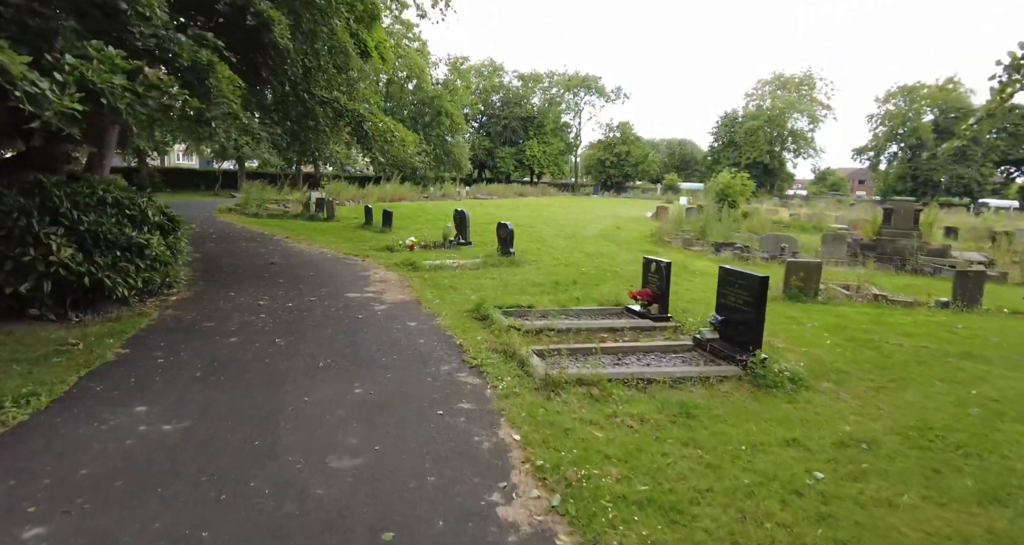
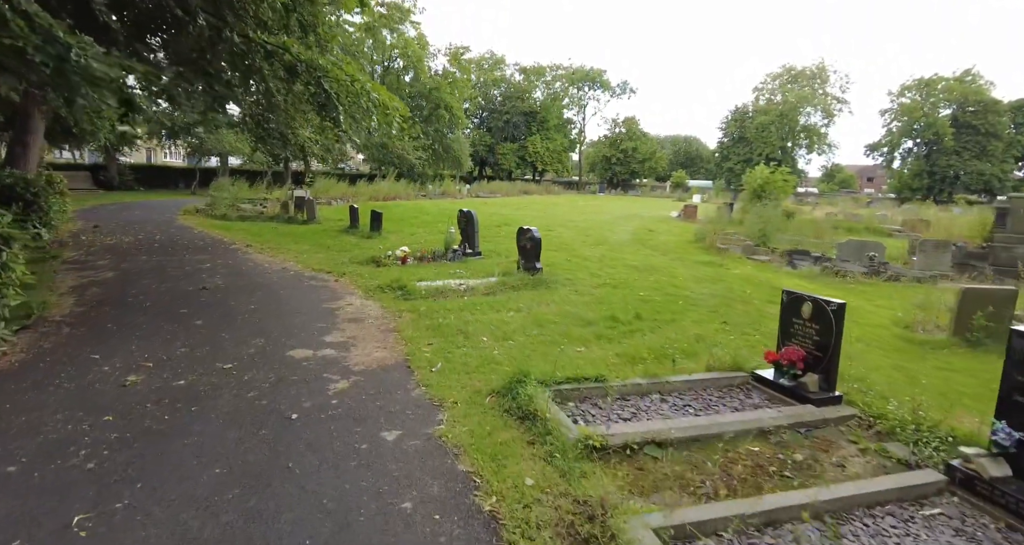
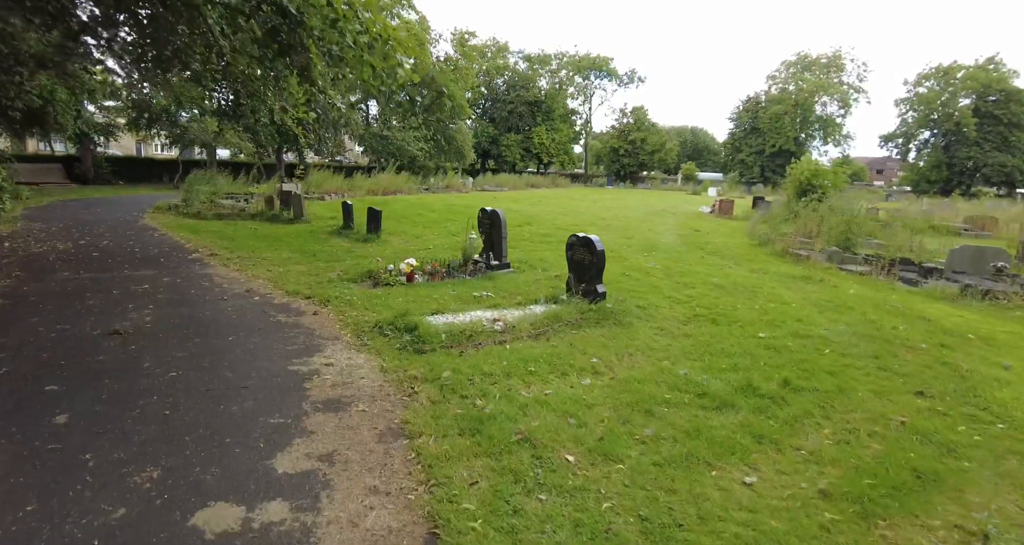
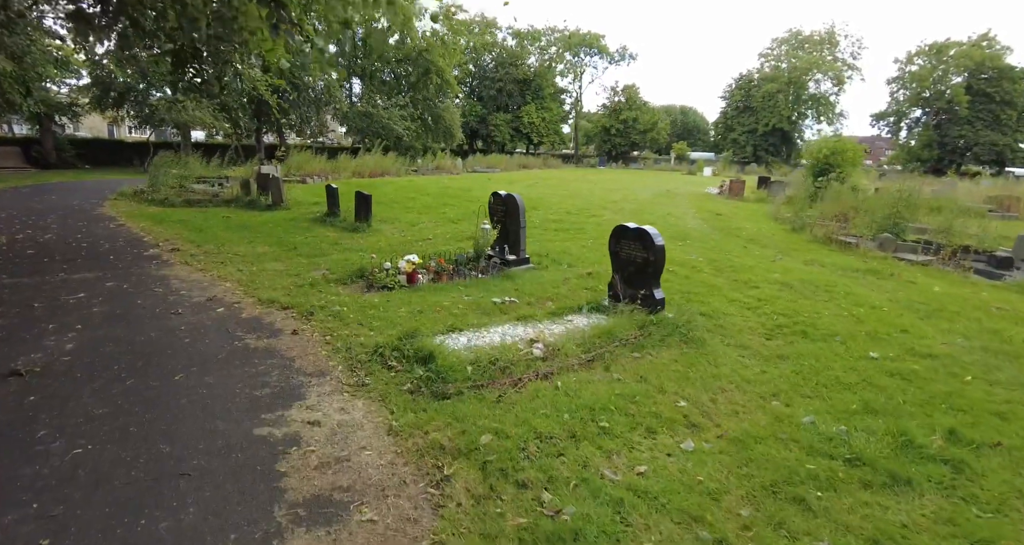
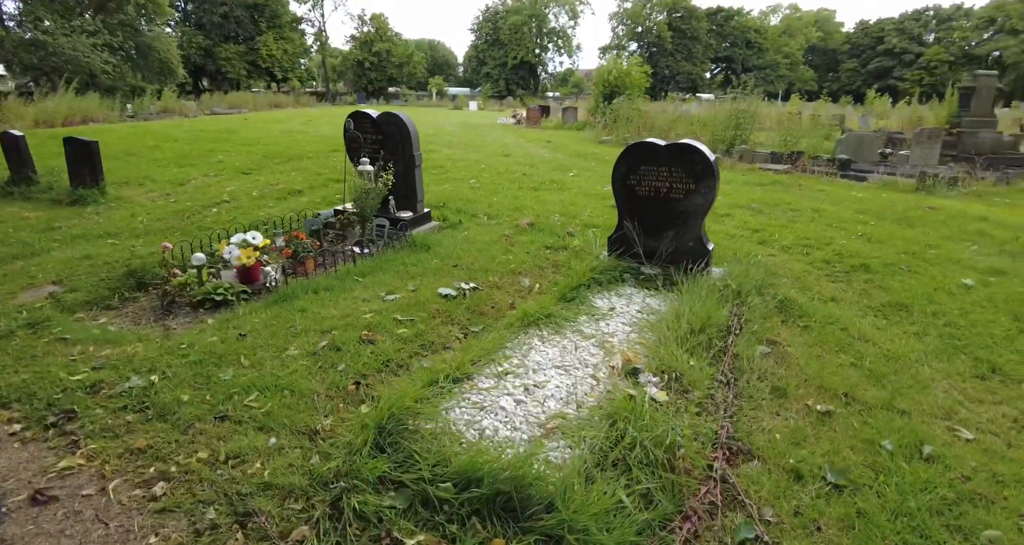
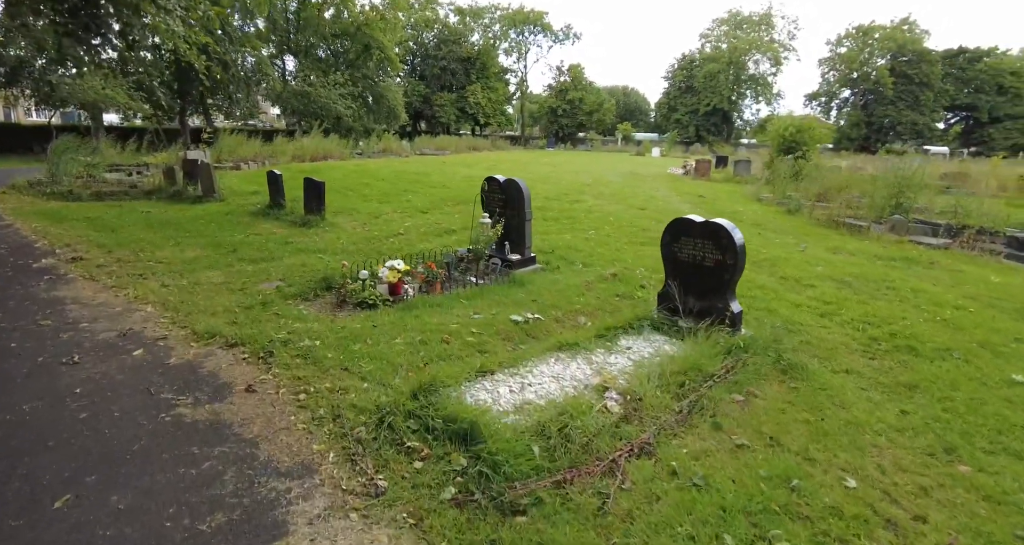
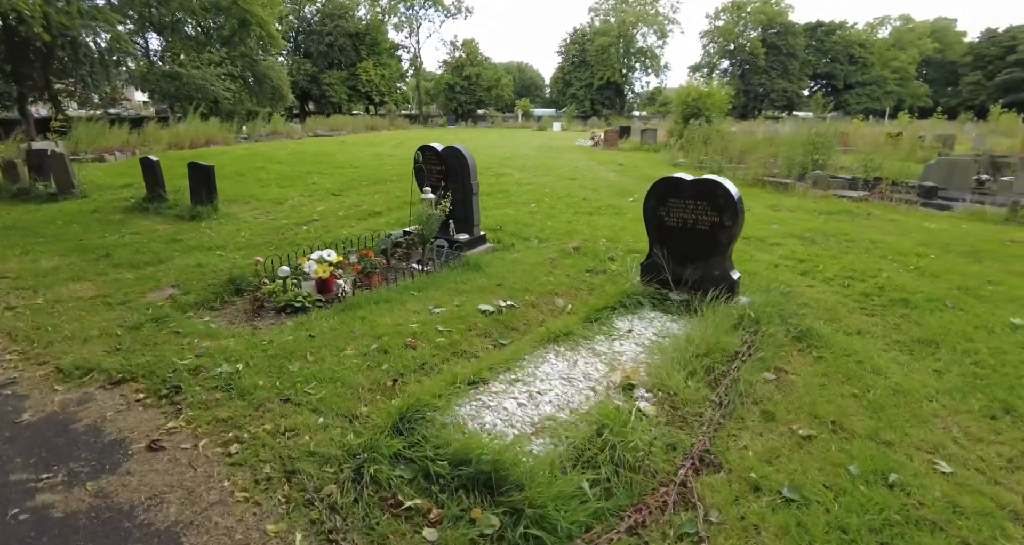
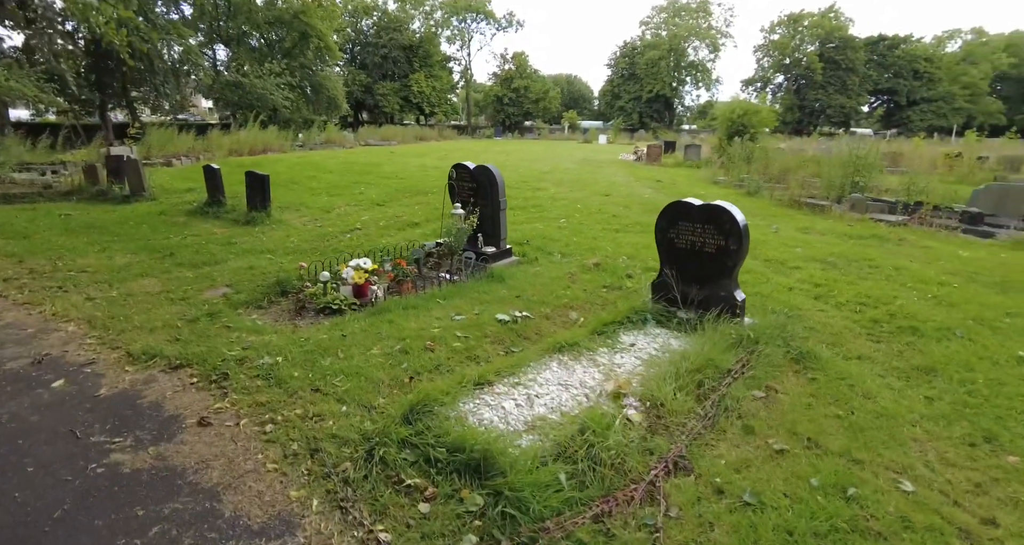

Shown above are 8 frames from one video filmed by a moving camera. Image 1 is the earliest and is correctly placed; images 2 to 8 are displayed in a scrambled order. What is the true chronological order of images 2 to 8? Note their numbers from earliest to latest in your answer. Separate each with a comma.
2, 3, 4, 6, 8, 7, 5
